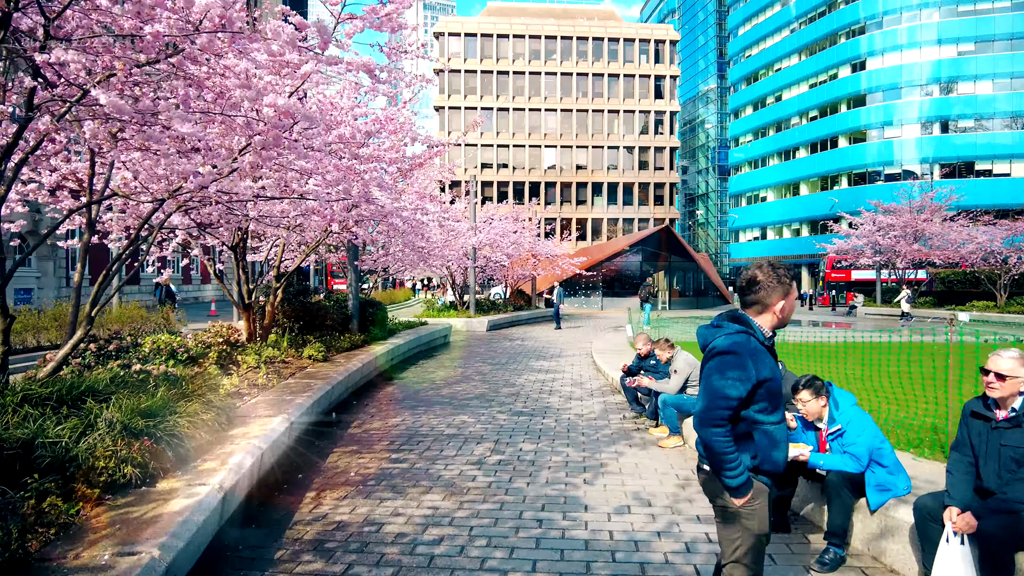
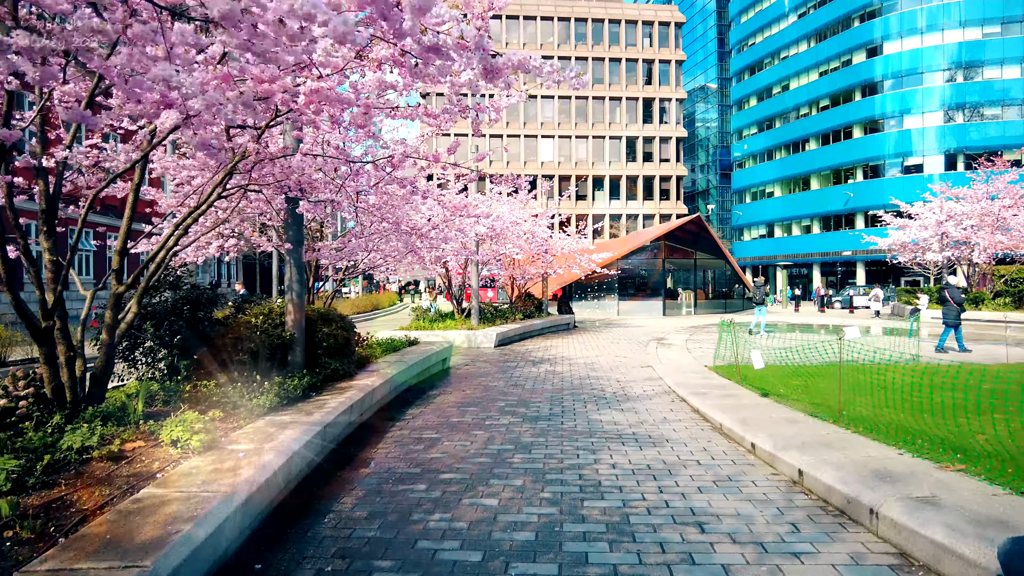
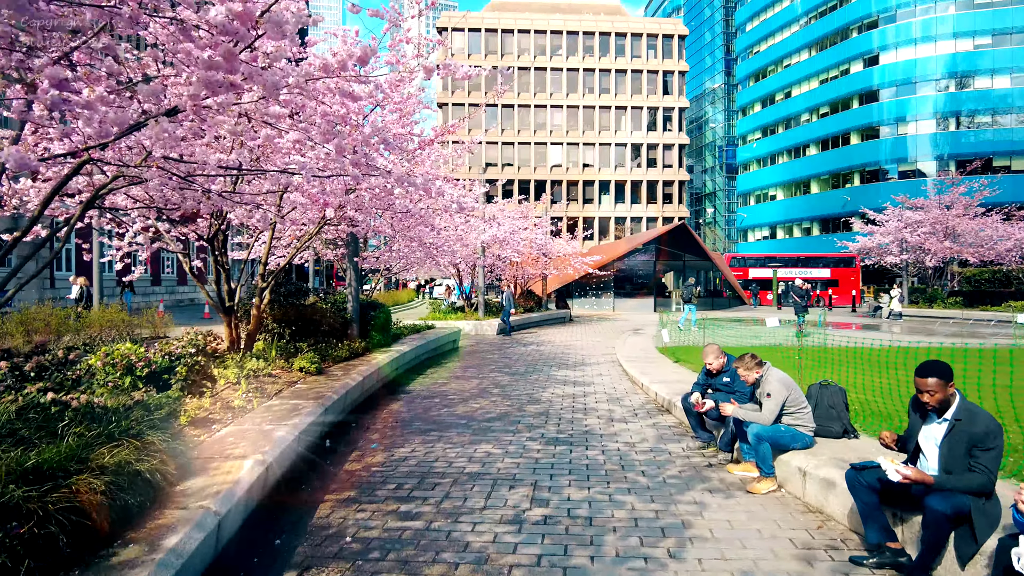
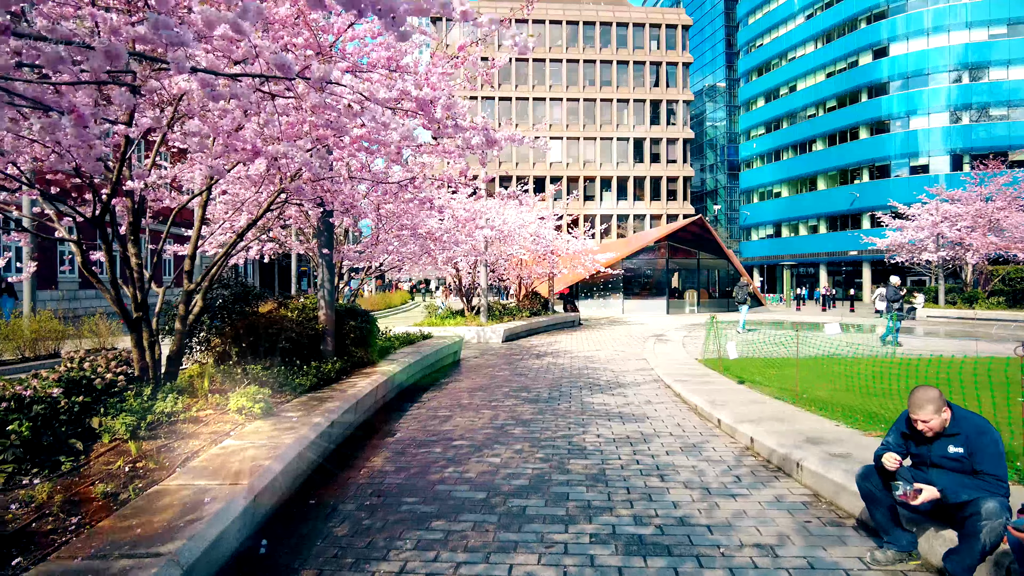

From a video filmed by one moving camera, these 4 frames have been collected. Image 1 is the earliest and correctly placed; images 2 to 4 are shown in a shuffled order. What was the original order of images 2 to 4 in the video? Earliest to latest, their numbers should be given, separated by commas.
3, 4, 2
